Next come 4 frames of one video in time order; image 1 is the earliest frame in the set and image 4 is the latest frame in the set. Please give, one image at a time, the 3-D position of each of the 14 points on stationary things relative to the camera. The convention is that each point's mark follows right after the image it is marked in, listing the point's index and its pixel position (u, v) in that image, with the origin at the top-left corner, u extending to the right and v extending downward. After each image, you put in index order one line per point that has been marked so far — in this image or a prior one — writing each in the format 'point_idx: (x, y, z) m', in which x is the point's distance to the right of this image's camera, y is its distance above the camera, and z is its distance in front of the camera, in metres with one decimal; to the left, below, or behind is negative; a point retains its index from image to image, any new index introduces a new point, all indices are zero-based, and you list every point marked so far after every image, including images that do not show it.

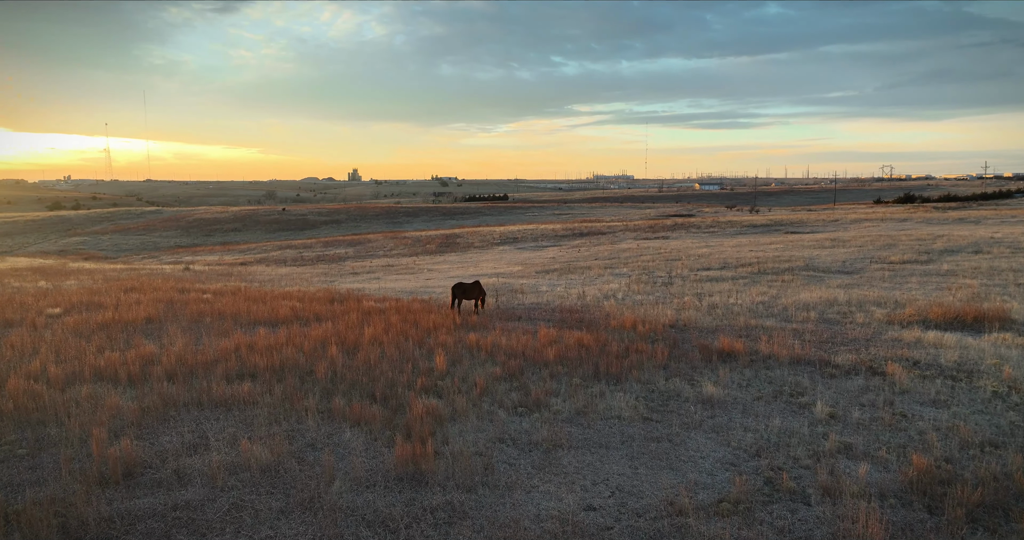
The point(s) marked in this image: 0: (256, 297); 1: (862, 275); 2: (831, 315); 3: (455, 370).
0: (-5.7, -0.6, +16.0) m
1: (+9.3, -0.1, +19.1) m
2: (+5.9, -0.8, +13.3) m
3: (-0.7, -1.2, +8.7) m
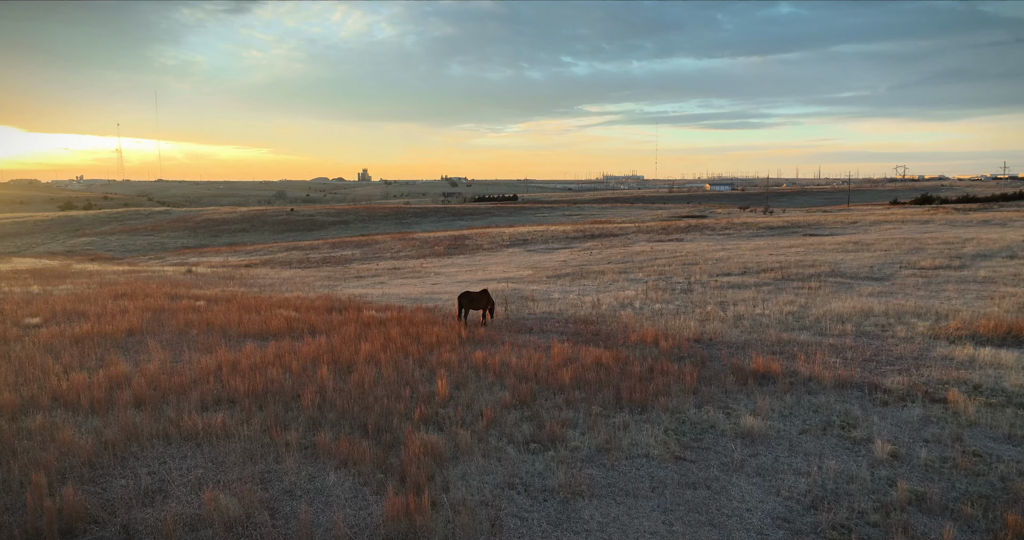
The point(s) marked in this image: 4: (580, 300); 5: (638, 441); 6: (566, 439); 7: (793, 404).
0: (-5.5, -0.7, +15.1) m
1: (+9.5, -0.3, +18.0) m
2: (+6.1, -1.0, +12.2) m
3: (-0.6, -1.4, +7.7) m
4: (+1.5, -0.7, +16.2) m
5: (+1.2, -1.6, +6.6) m
6: (+0.5, -1.6, +6.7) m
7: (+3.1, -1.5, +7.8) m
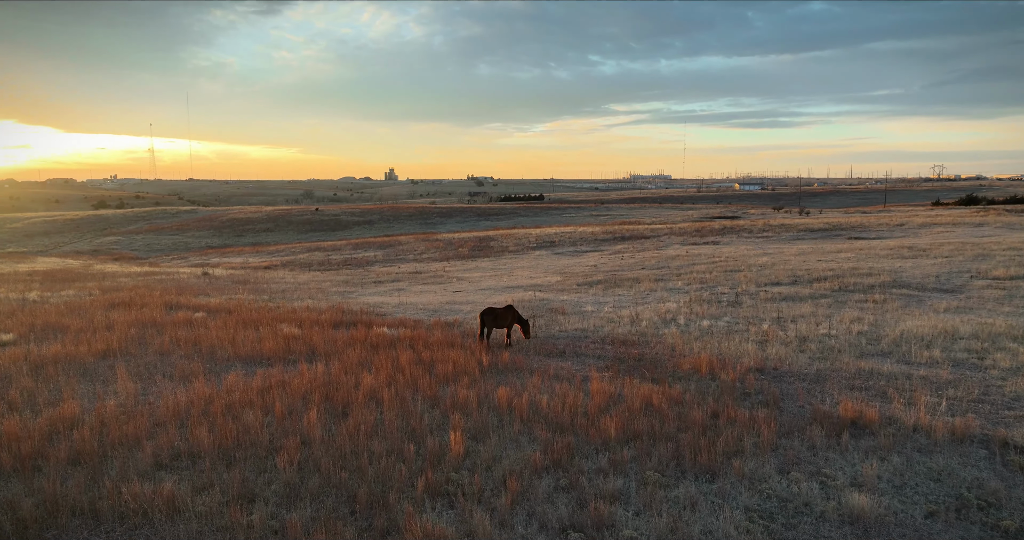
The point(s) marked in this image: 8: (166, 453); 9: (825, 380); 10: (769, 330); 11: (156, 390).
0: (-5.0, -0.9, +13.6) m
1: (+10.2, -0.6, +16.0) m
2: (+6.5, -1.2, +10.4) m
3: (-0.3, -1.6, +6.1) m
4: (+2.1, -0.9, +14.5) m
5: (+1.4, -1.8, +5.0) m
6: (+0.7, -1.8, +5.1) m
7: (+3.3, -1.7, +6.1) m
8: (-2.9, -1.5, +6.0) m
9: (+3.9, -1.4, +8.9) m
10: (+4.5, -1.0, +12.4) m
11: (-4.0, -1.3, +8.0) m
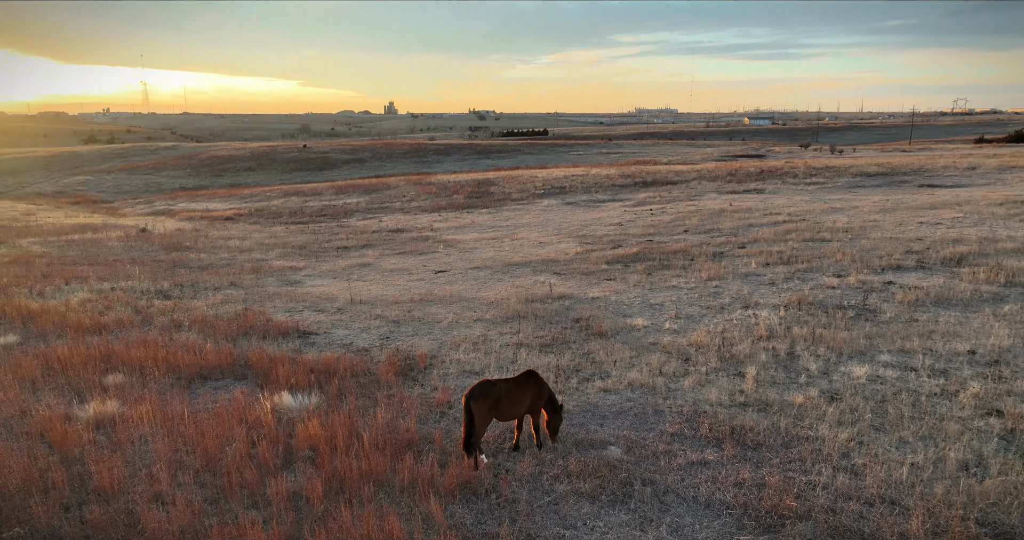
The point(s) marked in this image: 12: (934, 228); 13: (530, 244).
0: (-4.9, -1.0, +7.9) m
1: (+10.3, -0.4, +10.2) m
2: (+6.6, -1.6, +4.6) m
3: (-0.3, -2.3, +0.5) m
4: (+2.2, -0.9, +8.8) m
5: (+1.4, -2.6, -0.7) m
6: (+0.8, -2.6, -0.6) m
7: (+3.4, -2.4, +0.4) m
8: (-2.9, -2.3, +0.4) m
9: (+3.9, -1.8, +3.2) m
10: (+4.5, -1.2, +6.7) m
11: (-4.0, -1.9, +2.4) m
12: (+10.3, +1.0, +17.4) m
13: (+0.5, +0.7, +19.0) m
